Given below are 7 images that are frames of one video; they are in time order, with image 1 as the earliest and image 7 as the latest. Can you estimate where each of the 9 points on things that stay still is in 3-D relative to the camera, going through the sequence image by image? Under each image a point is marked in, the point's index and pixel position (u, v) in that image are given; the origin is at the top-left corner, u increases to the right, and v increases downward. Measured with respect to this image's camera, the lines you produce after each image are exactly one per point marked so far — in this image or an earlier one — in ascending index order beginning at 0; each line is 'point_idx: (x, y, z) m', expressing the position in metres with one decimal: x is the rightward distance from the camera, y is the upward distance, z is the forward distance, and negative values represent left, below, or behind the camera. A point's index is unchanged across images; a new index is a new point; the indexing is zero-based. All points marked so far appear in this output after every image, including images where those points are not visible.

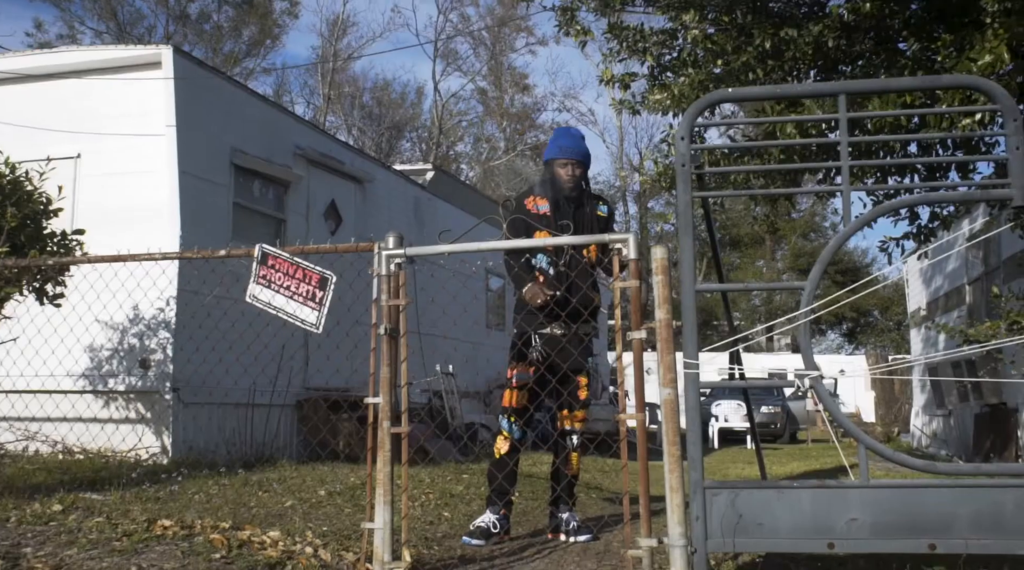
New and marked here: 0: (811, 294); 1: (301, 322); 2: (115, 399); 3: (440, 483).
0: (+1.2, -0.1, +4.8) m
1: (-1.0, -0.2, +5.3) m
2: (-3.2, -0.9, +9.2) m
3: (-0.5, -1.3, +7.7) m
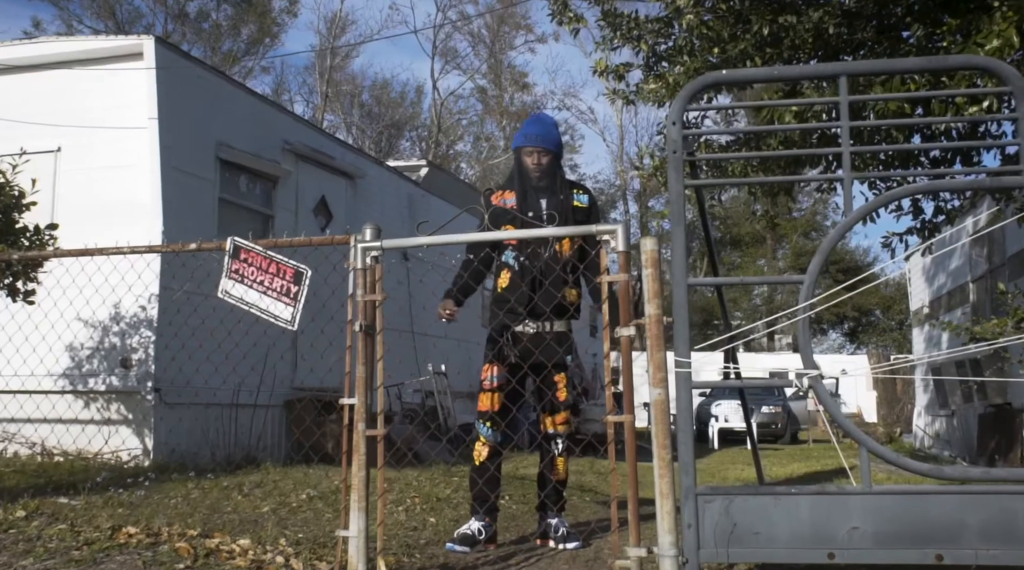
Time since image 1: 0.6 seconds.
0: (+1.2, 0.0, +4.5) m
1: (-1.0, -0.1, +5.1) m
2: (-3.2, -0.9, +8.9) m
3: (-0.5, -1.3, +7.4) m
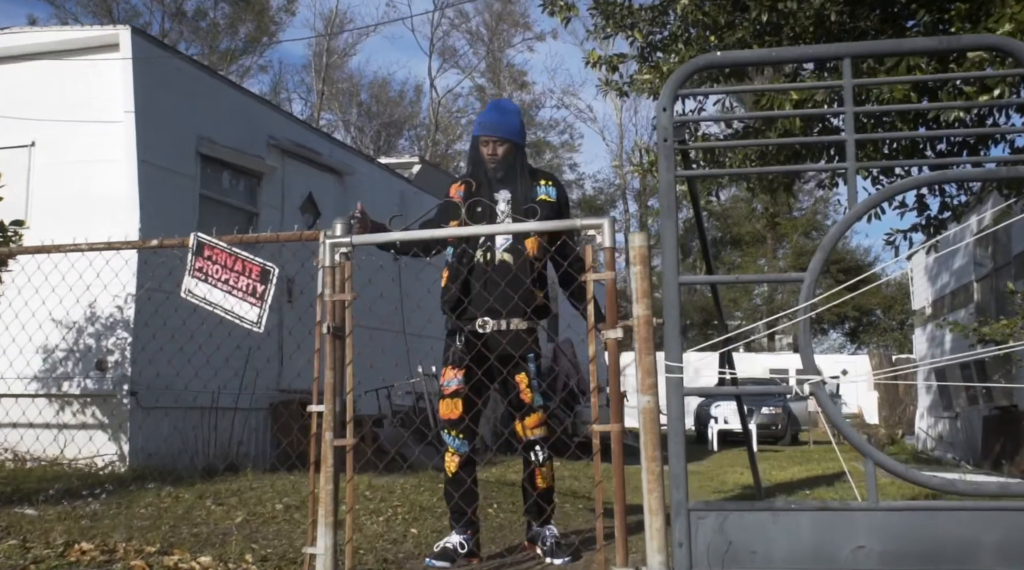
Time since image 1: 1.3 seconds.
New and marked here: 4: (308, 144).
0: (+1.1, 0.0, +4.2) m
1: (-1.1, -0.1, +4.8) m
2: (-3.3, -0.9, +8.6) m
3: (-0.6, -1.3, +7.1) m
4: (-2.0, +1.4, +11.3) m
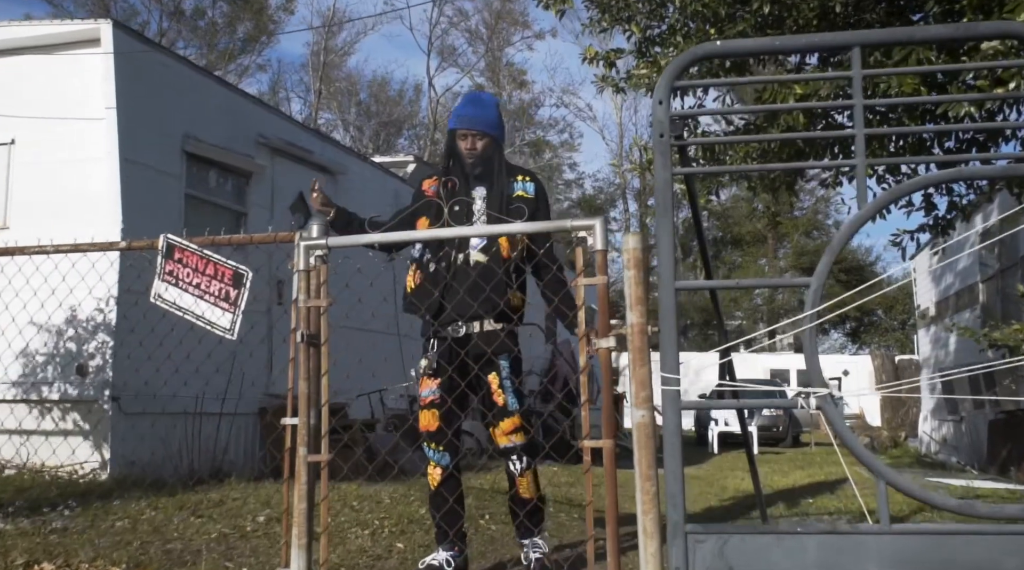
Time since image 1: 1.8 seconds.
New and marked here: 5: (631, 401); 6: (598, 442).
0: (+1.0, 0.0, +3.9) m
1: (-1.2, -0.2, +4.5) m
2: (-3.3, -0.9, +8.4) m
3: (-0.7, -1.3, +6.8) m
4: (-2.0, +1.4, +11.0) m
5: (+0.4, -0.4, +3.7) m
6: (+0.3, -0.5, +4.0) m
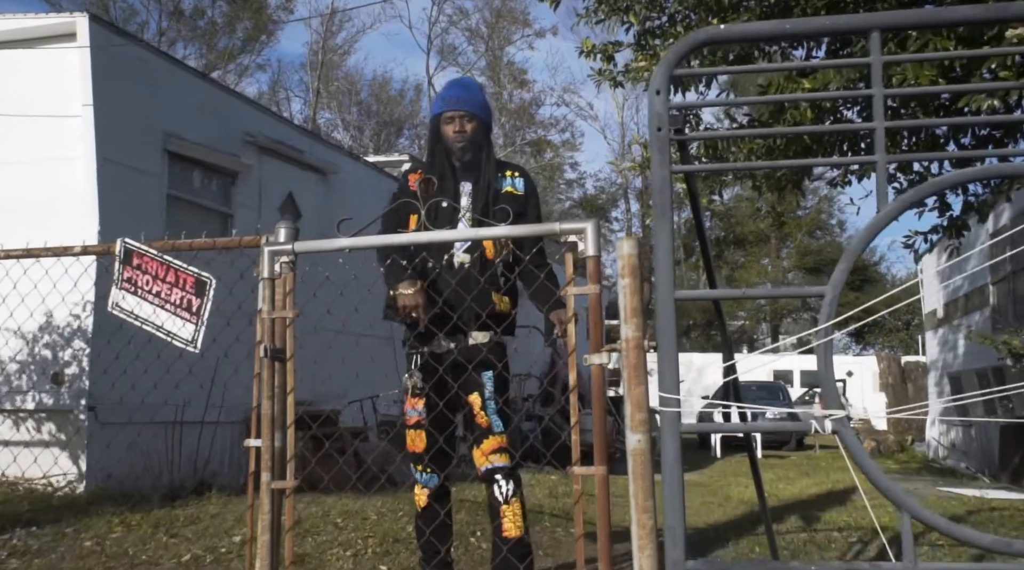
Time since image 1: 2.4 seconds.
0: (+1.0, -0.1, +3.6) m
1: (-1.2, -0.2, +4.2) m
2: (-3.4, -0.9, +8.0) m
3: (-0.7, -1.3, +6.5) m
4: (-2.1, +1.3, +10.7) m
5: (+0.3, -0.4, +3.4) m
6: (+0.2, -0.6, +3.6) m
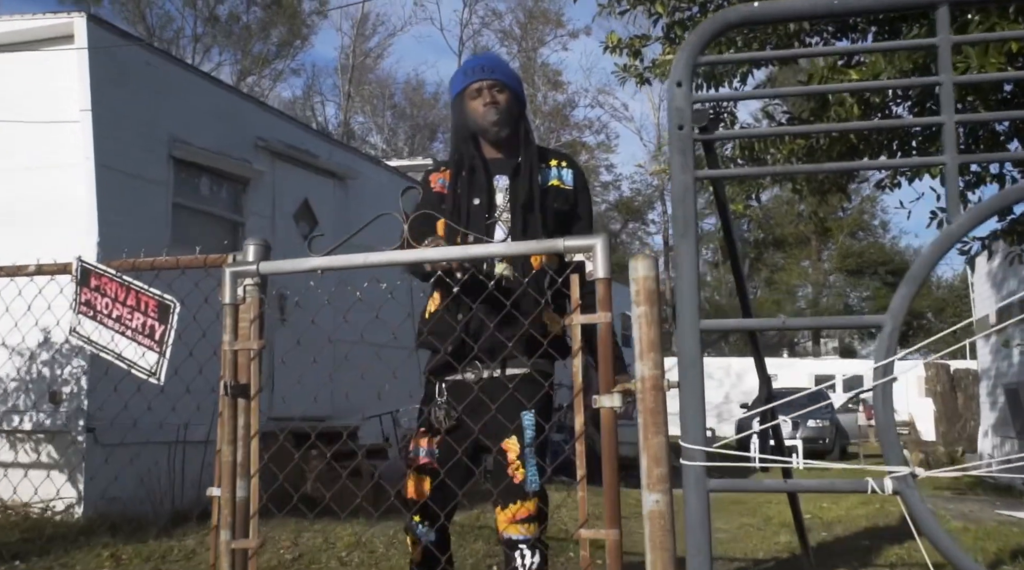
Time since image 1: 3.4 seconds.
0: (+1.0, -0.1, +3.0) m
1: (-1.2, -0.3, +3.7) m
2: (-3.2, -1.0, +7.6) m
3: (-0.6, -1.4, +6.0) m
4: (-1.8, +1.2, +10.2) m
5: (+0.3, -0.5, +2.8) m
6: (+0.2, -0.6, +3.1) m
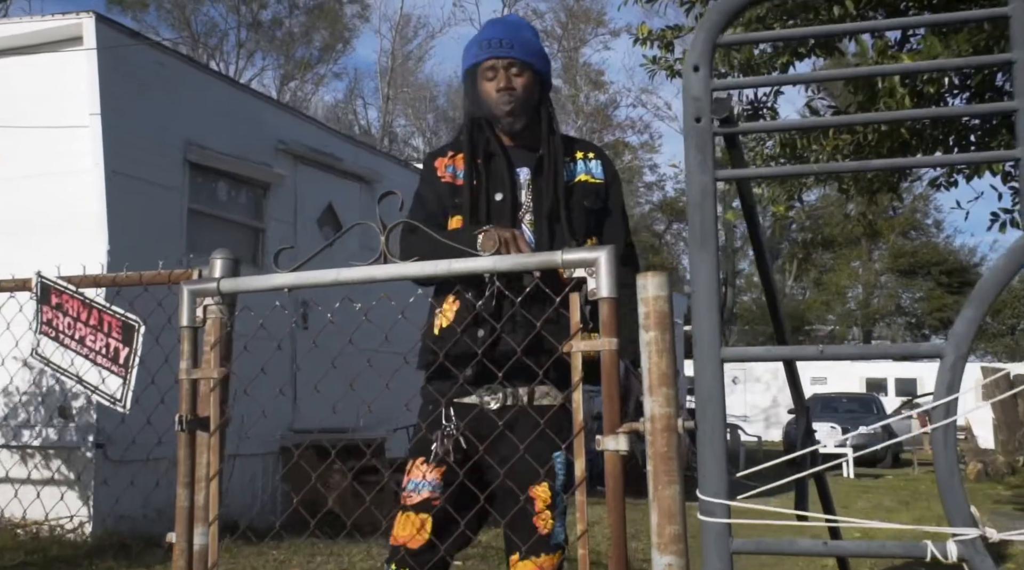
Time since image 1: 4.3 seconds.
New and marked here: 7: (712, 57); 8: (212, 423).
0: (+1.0, -0.2, +2.5) m
1: (-1.2, -0.3, +3.3) m
2: (-3.1, -1.1, +7.3) m
3: (-0.5, -1.5, +5.6) m
4: (-1.6, +1.2, +9.9) m
5: (+0.3, -0.5, +2.4) m
6: (+0.2, -0.7, +2.7) m
7: (+0.4, +0.5, +2.6) m
8: (-0.7, -0.3, +2.8) m
